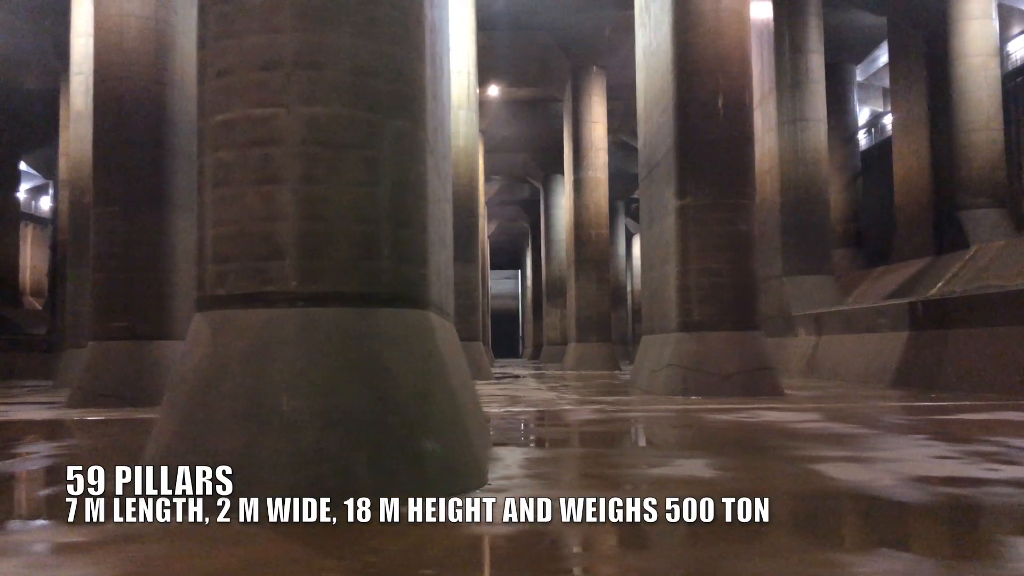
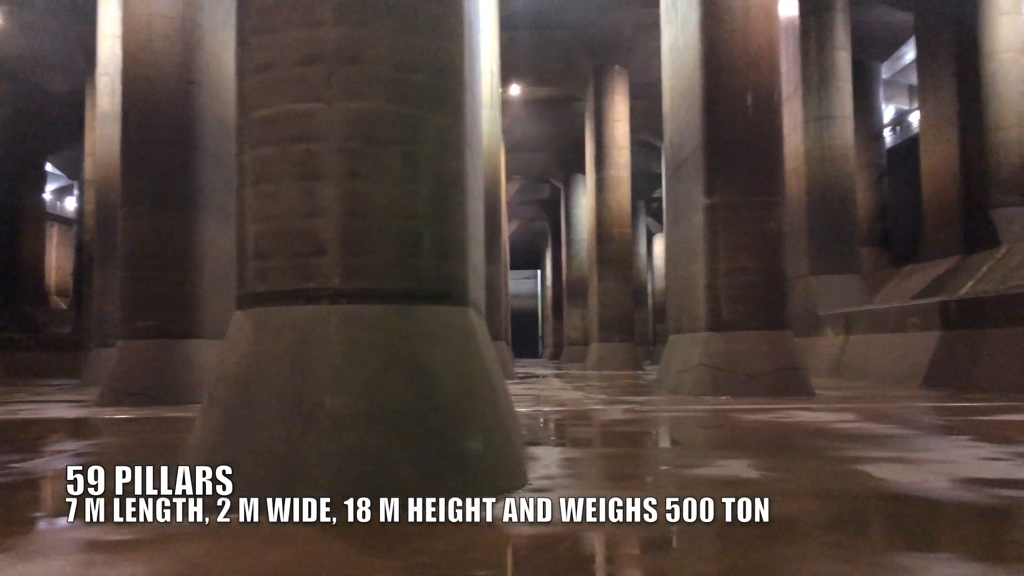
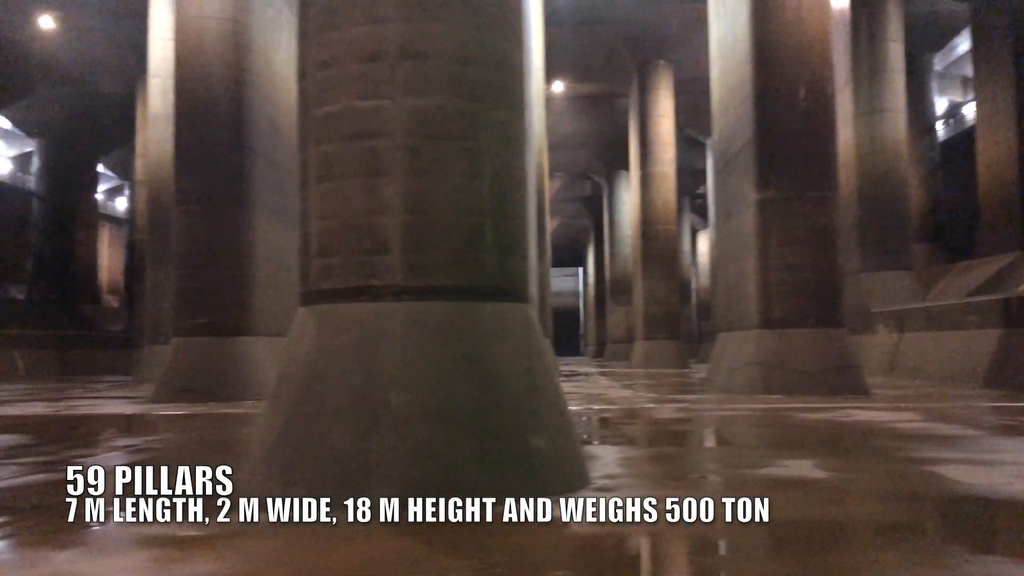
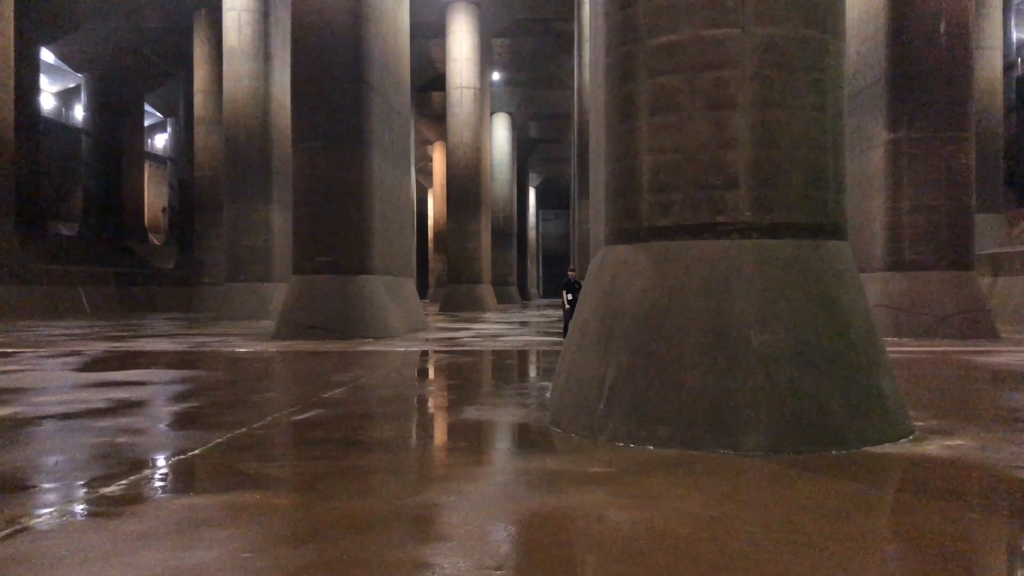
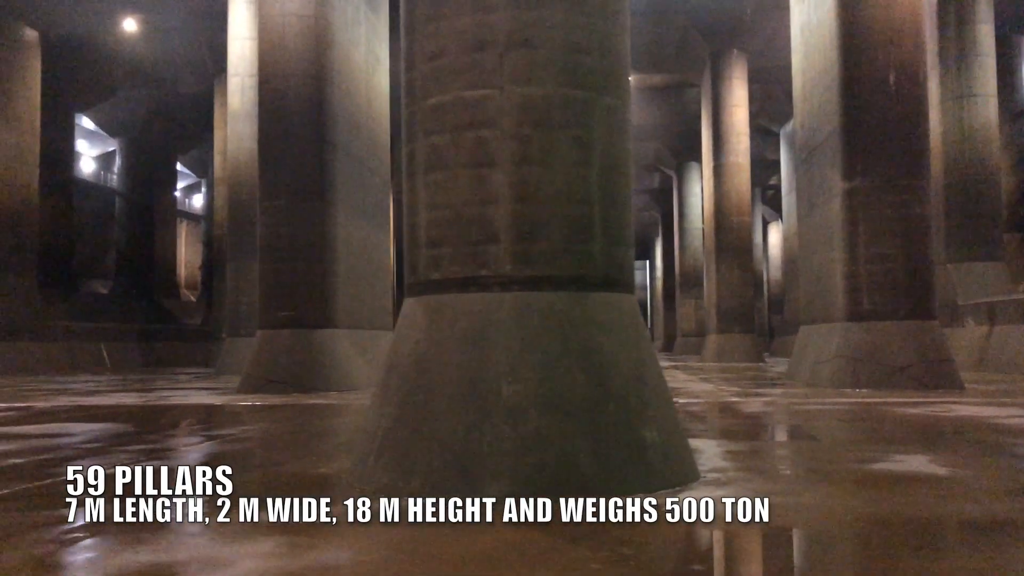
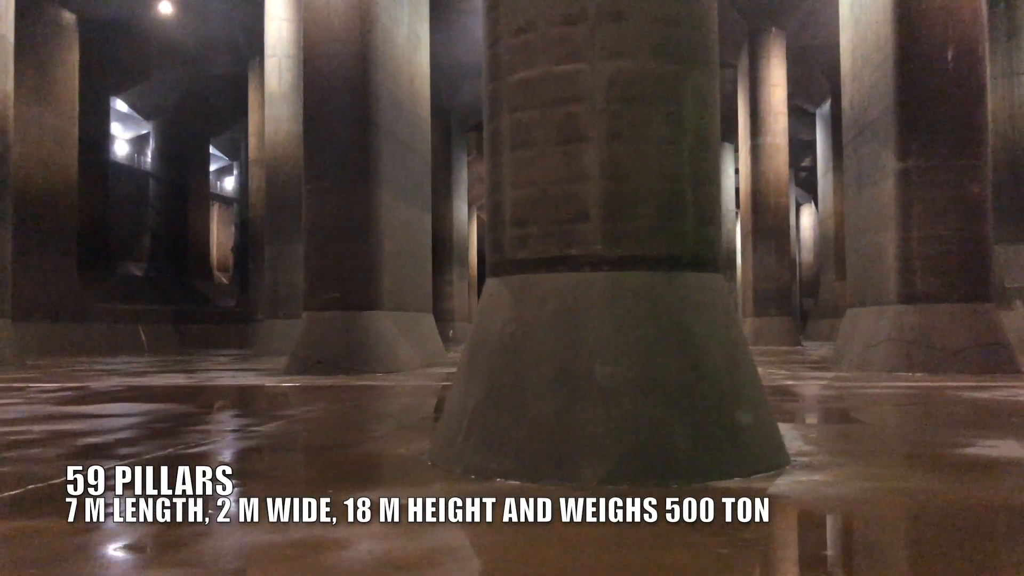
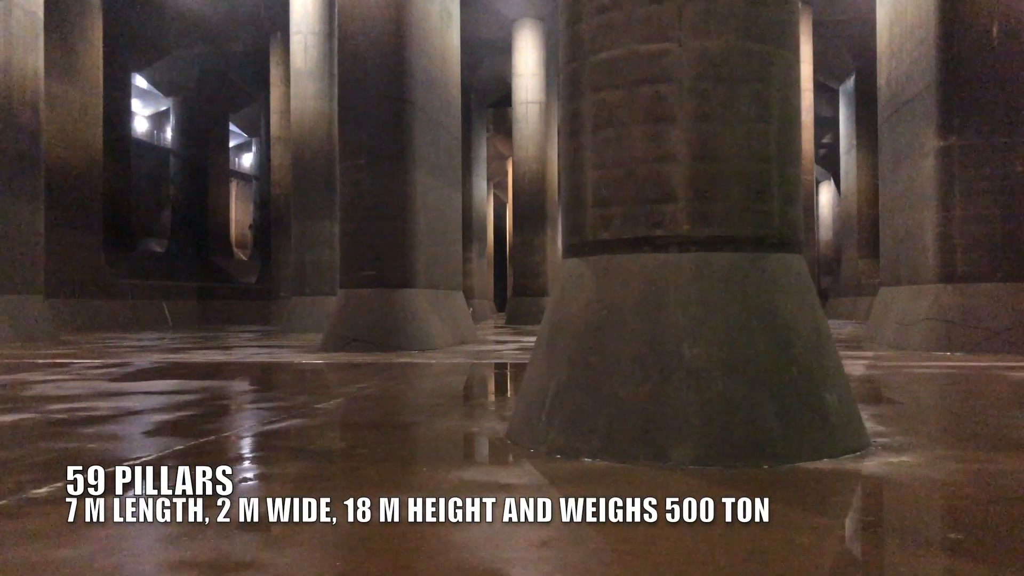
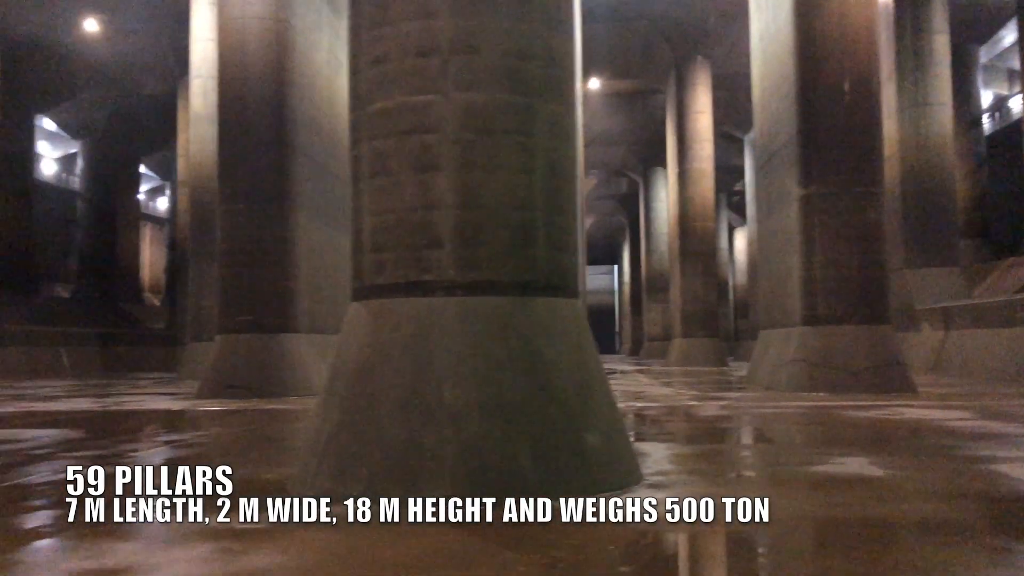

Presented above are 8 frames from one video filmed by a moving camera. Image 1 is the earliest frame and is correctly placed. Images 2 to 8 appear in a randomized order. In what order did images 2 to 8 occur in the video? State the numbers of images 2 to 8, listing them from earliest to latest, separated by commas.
2, 3, 8, 5, 6, 7, 4
